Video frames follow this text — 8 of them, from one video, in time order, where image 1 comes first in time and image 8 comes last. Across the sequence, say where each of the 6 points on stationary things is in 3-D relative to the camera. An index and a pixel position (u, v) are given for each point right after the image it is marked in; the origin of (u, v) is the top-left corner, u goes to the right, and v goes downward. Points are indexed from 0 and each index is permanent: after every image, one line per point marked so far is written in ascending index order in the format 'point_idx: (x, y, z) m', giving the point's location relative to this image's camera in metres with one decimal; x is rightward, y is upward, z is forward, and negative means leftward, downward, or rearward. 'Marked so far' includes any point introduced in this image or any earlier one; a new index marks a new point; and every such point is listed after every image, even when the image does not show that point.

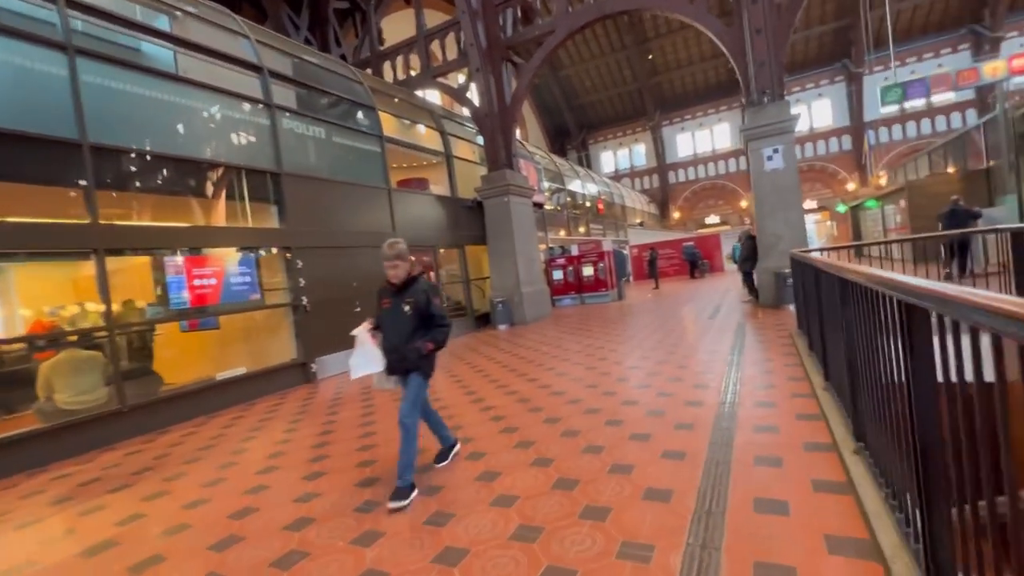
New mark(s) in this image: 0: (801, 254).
0: (+2.9, +0.3, +4.6) m
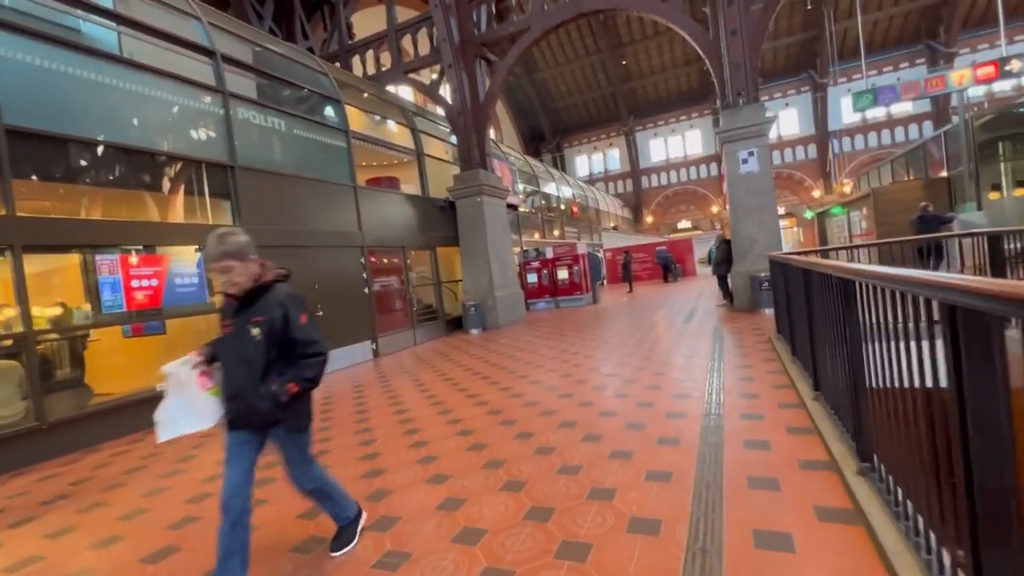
0: (+2.8, +0.3, +4.9) m
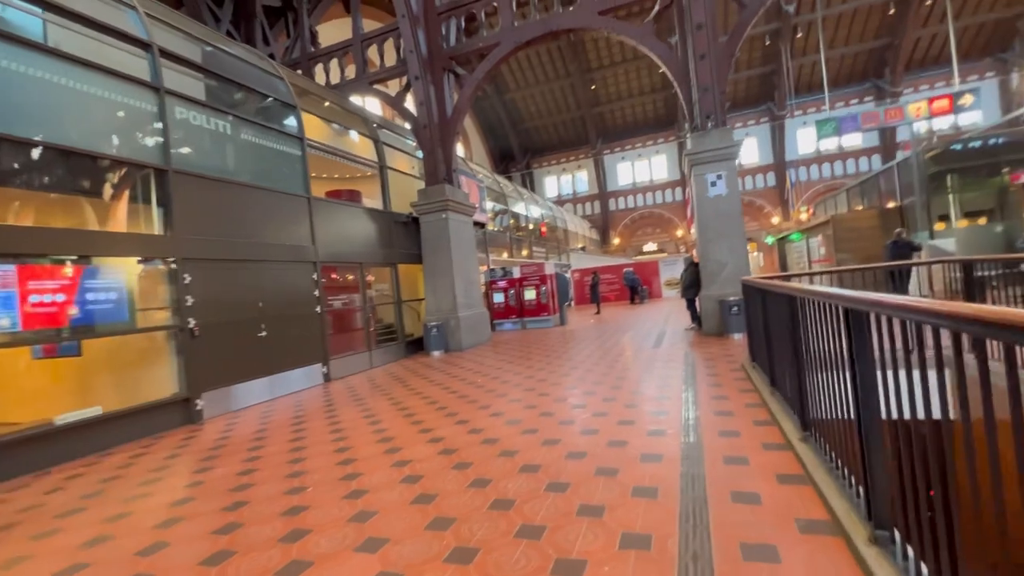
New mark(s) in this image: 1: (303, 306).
0: (+2.4, +0.1, +4.7) m
1: (-3.4, -0.3, +7.5) m
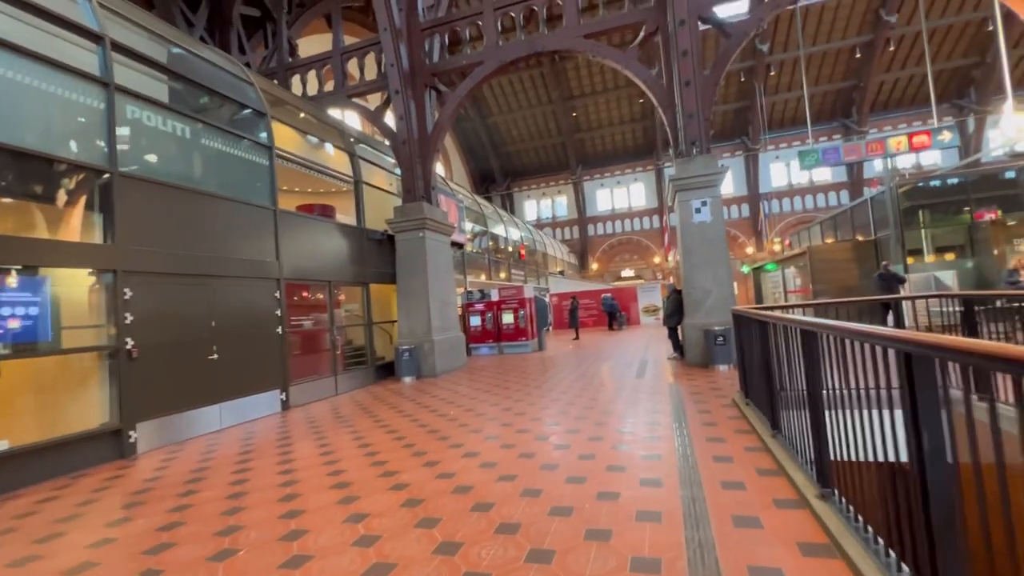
0: (+2.2, -0.2, +4.5) m
1: (-3.7, -0.6, +6.9) m
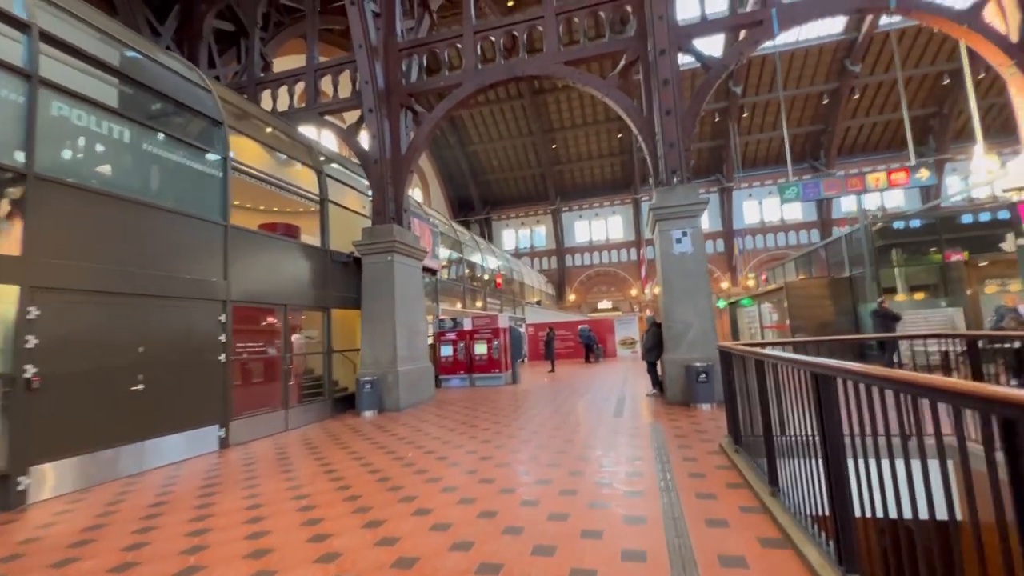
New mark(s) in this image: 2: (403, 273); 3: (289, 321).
0: (+2.0, -0.5, +4.1) m
1: (-4.1, -0.9, +6.3) m
2: (-2.1, +0.3, +8.9) m
3: (-3.7, -0.6, +7.7) m
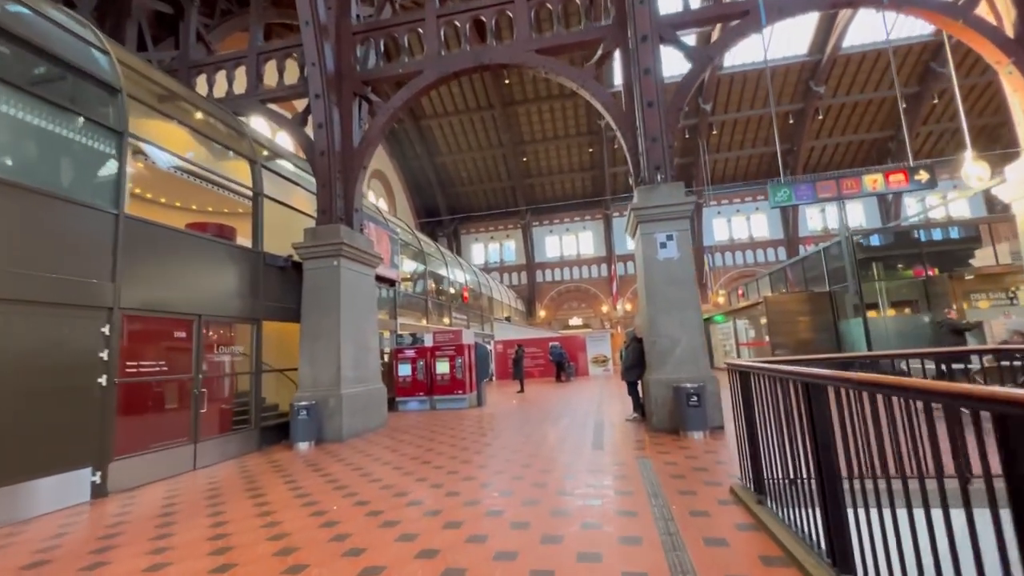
0: (+1.7, -0.5, +3.3) m
1: (-4.5, -0.9, +5.0) m
2: (-2.7, +0.1, +7.8) m
3: (-4.2, -0.7, +6.5) m
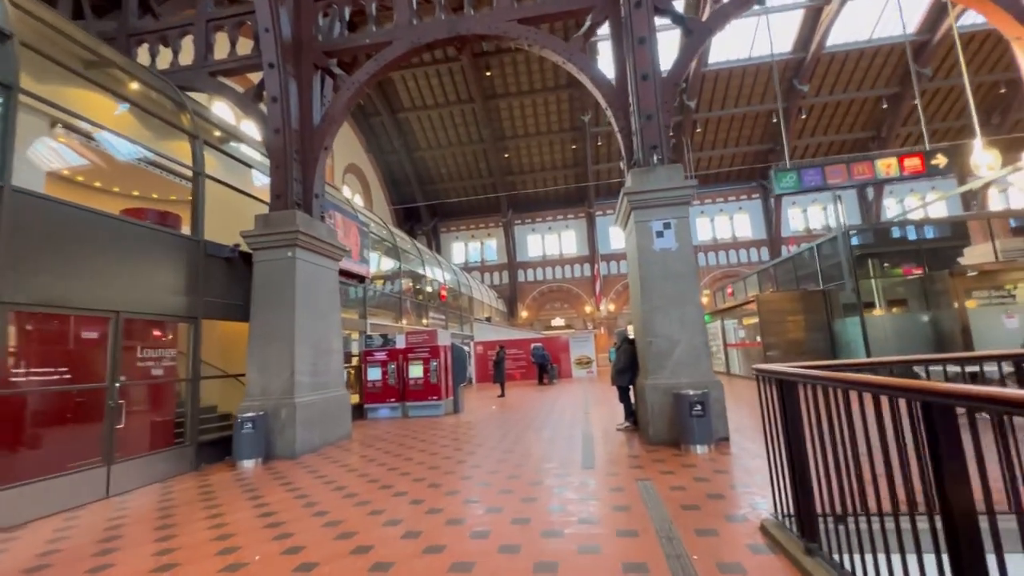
0: (+1.5, -0.5, +2.5) m
1: (-4.7, -0.8, +4.0) m
2: (-3.0, +0.2, +6.9) m
3: (-4.5, -0.6, +5.6) m
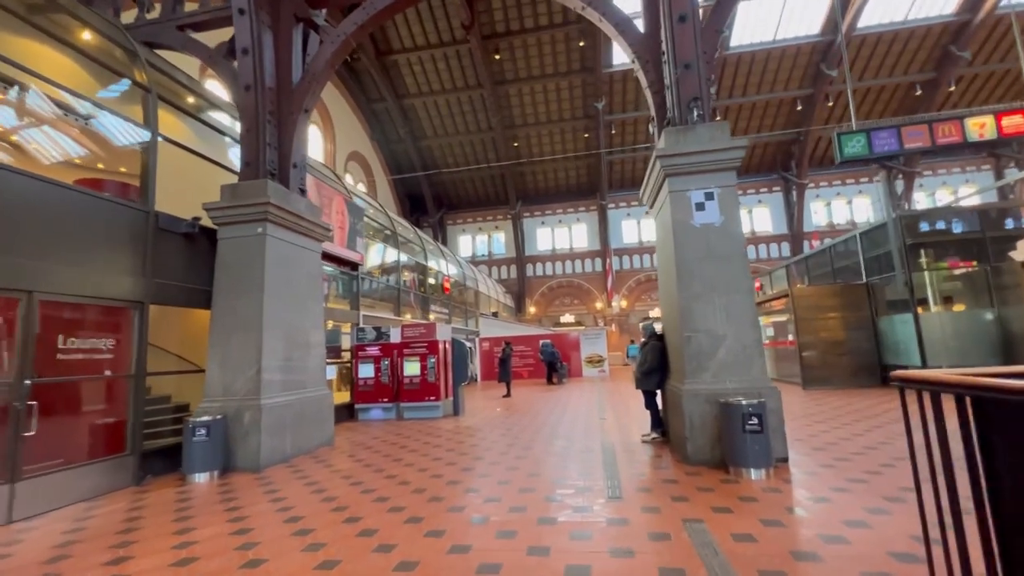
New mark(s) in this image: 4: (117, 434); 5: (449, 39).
0: (+1.5, -0.3, +1.5) m
1: (-4.7, -0.6, +3.1) m
2: (-2.9, +0.4, +6.0) m
3: (-4.4, -0.4, +4.7) m
4: (-4.3, -1.6, +5.3) m
5: (-2.4, +9.7, +18.2) m
